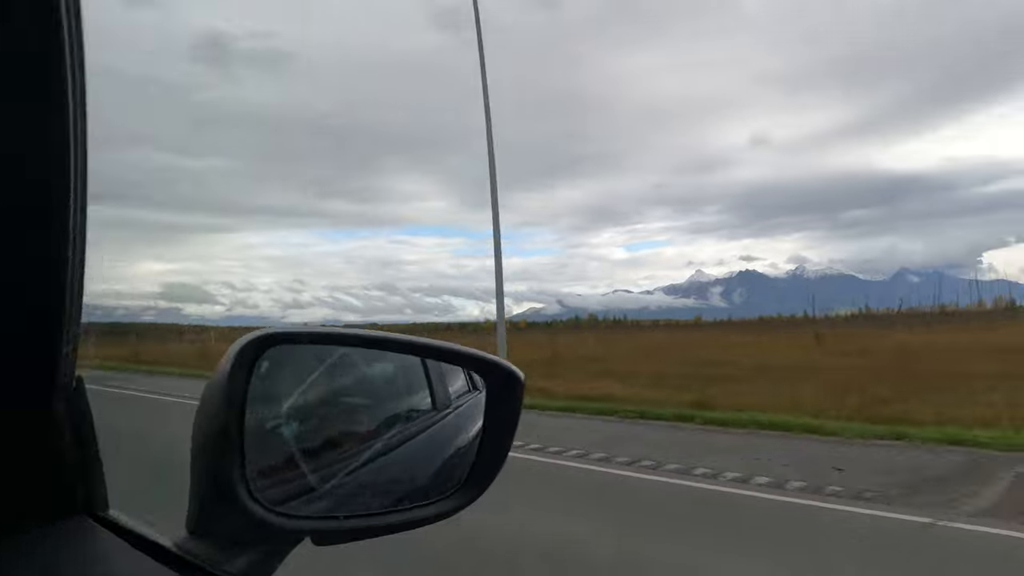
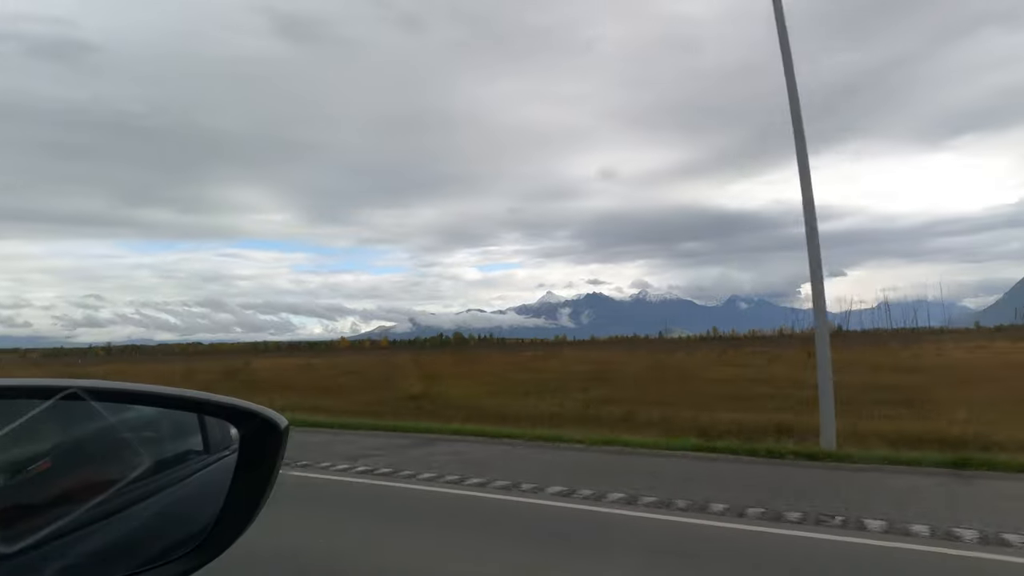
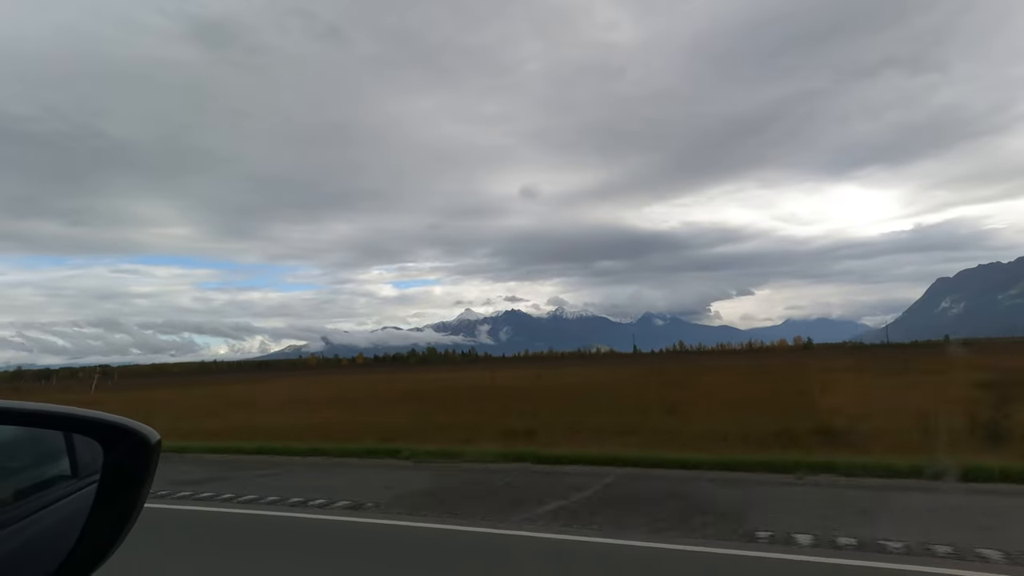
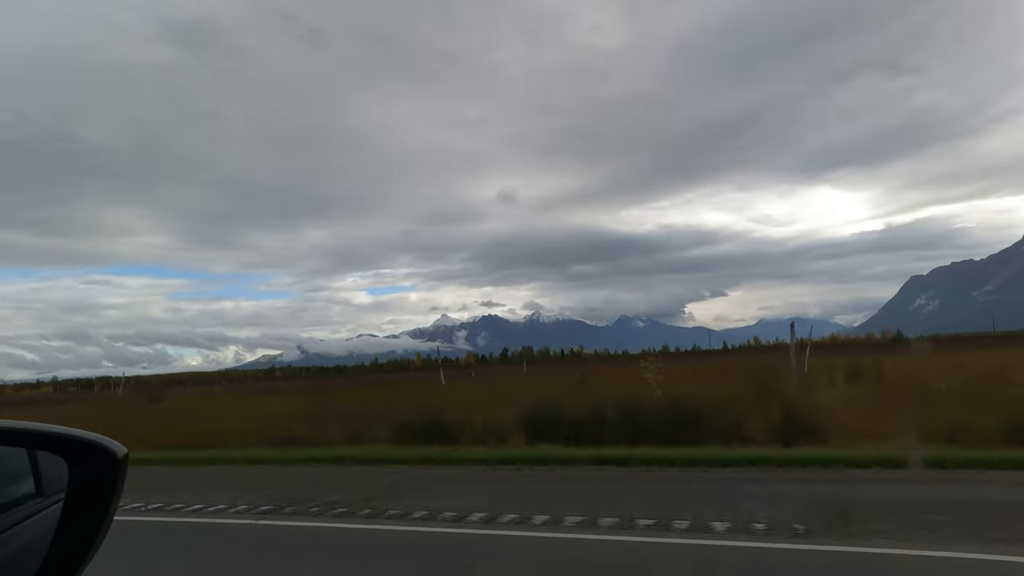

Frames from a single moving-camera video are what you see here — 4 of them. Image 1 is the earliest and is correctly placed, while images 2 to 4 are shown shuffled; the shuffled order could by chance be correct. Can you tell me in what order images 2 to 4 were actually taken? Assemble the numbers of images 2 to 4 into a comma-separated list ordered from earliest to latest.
2, 3, 4
